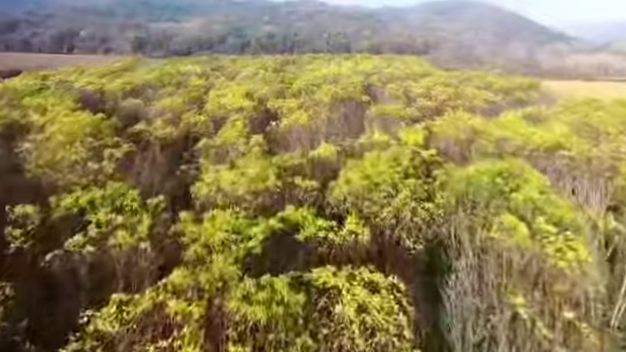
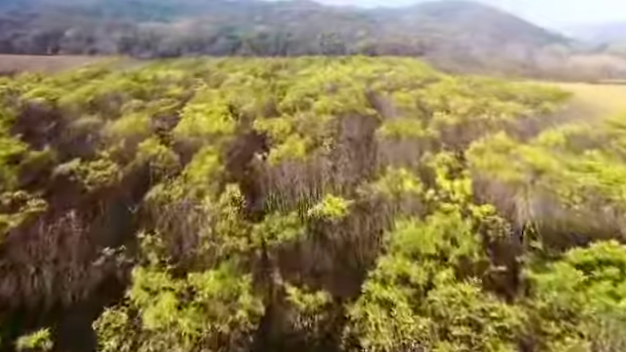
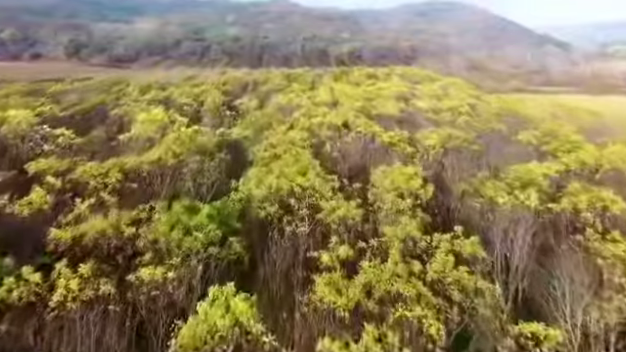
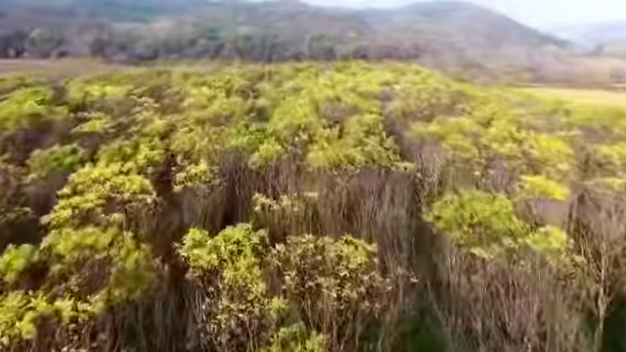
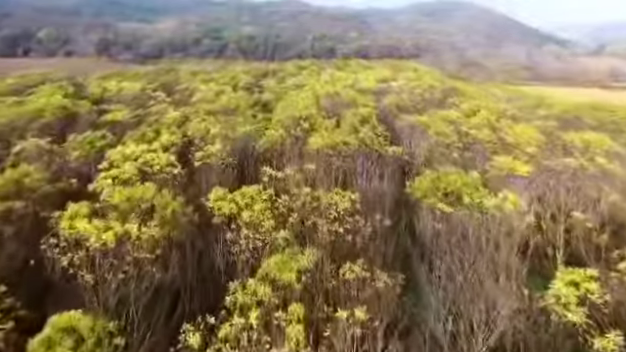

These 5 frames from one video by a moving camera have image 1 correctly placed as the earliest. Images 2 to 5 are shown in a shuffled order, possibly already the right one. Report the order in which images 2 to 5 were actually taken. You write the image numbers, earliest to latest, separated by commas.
2, 5, 4, 3
